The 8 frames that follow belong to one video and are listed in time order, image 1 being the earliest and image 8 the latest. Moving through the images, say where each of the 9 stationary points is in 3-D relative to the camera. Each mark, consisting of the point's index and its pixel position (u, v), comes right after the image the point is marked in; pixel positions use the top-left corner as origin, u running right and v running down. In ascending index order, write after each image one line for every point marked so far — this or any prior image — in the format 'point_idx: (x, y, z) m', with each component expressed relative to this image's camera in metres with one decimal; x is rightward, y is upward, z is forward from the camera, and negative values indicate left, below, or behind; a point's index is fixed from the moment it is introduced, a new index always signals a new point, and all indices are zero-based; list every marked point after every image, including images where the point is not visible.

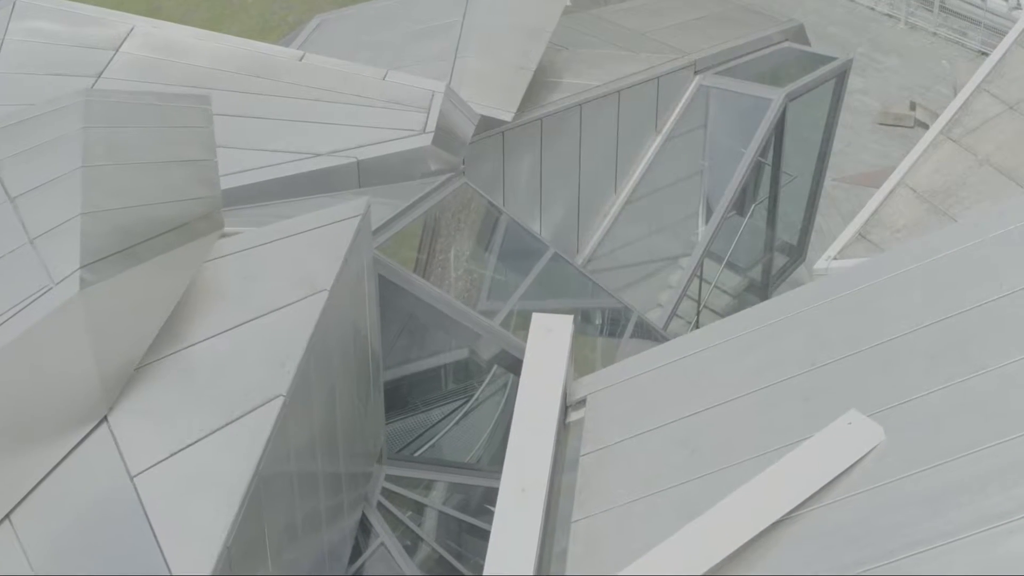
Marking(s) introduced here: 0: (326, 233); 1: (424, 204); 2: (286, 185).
0: (-1.5, +0.4, +8.2) m
1: (-1.0, +0.9, +11.4) m
2: (-2.4, +1.1, +10.8) m
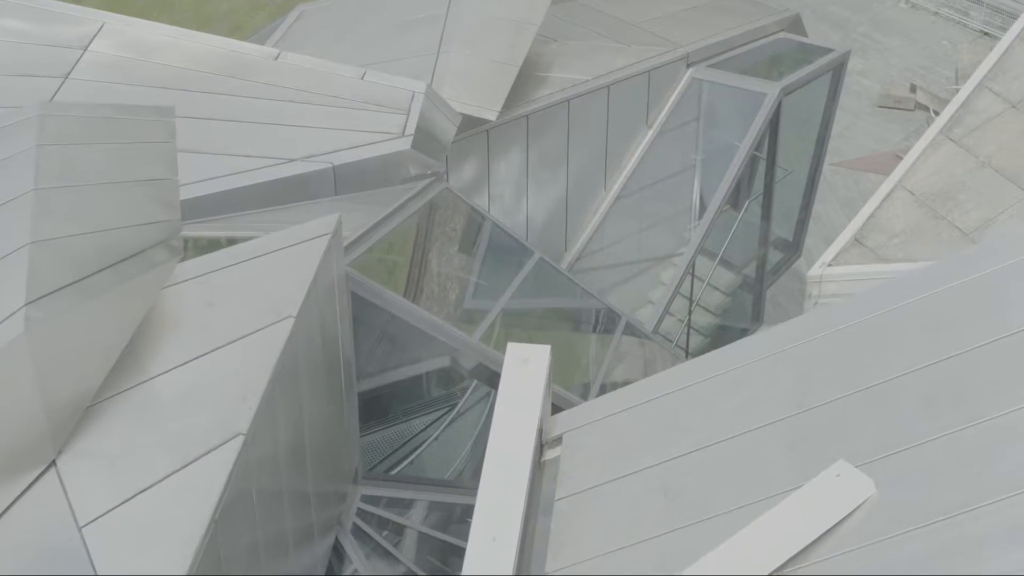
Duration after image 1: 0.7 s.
0: (-1.7, +0.3, +7.9) m
1: (-1.2, +0.8, +11.0) m
2: (-2.6, +1.0, +10.4) m
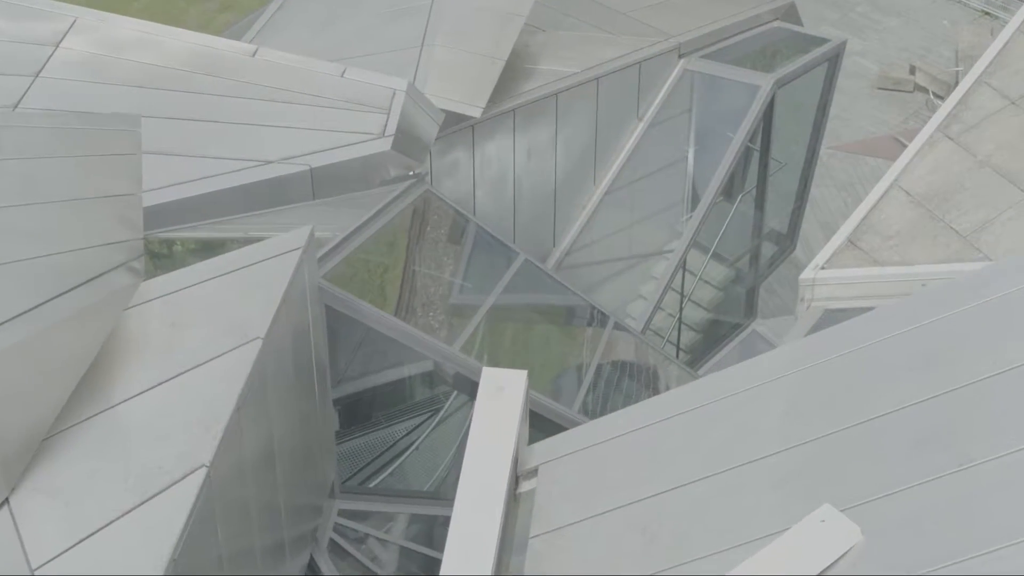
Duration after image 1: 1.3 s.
0: (-1.9, +0.1, +7.6) m
1: (-1.4, +0.7, +10.7) m
2: (-2.7, +0.9, +10.0) m
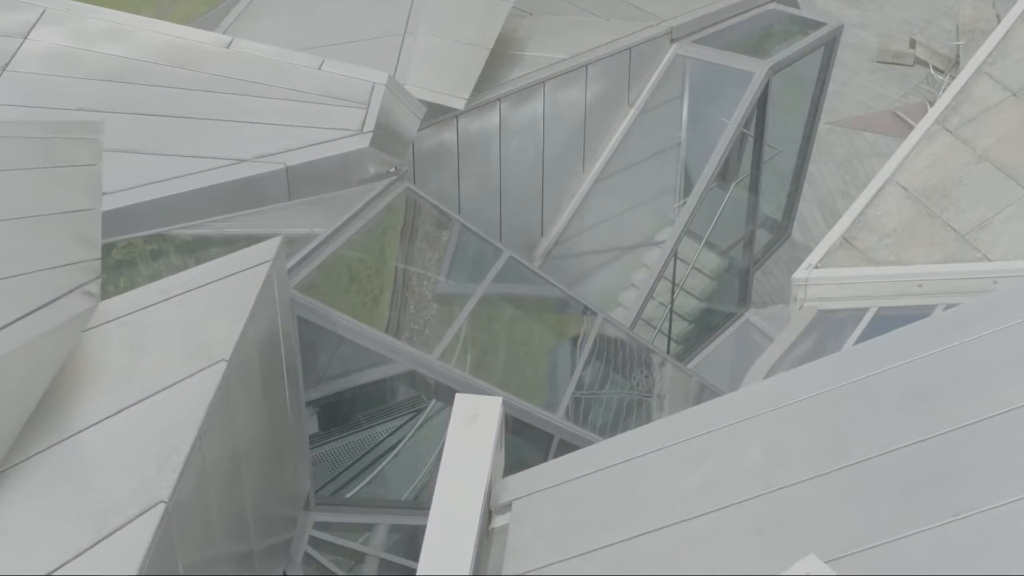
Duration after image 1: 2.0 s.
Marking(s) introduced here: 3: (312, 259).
0: (-2.0, 0.0, +7.2) m
1: (-1.6, +0.7, +10.3) m
2: (-2.9, +0.9, +9.7) m
3: (-1.9, +0.3, +9.8) m
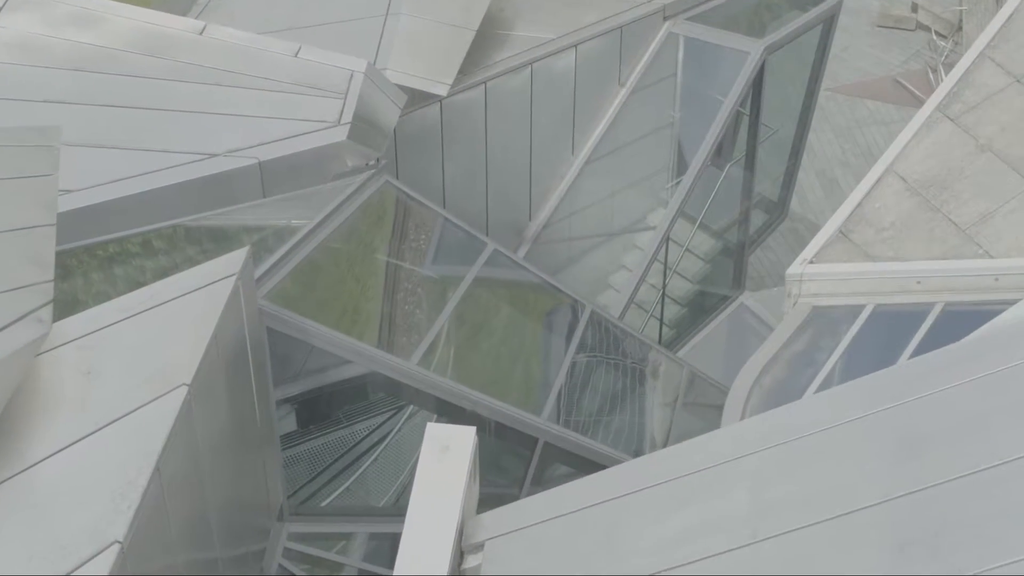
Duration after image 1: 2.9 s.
0: (-2.2, -0.1, +6.9) m
1: (-1.7, +0.7, +9.9) m
2: (-3.1, +0.8, +9.3) m
3: (-2.1, +0.3, +9.5) m
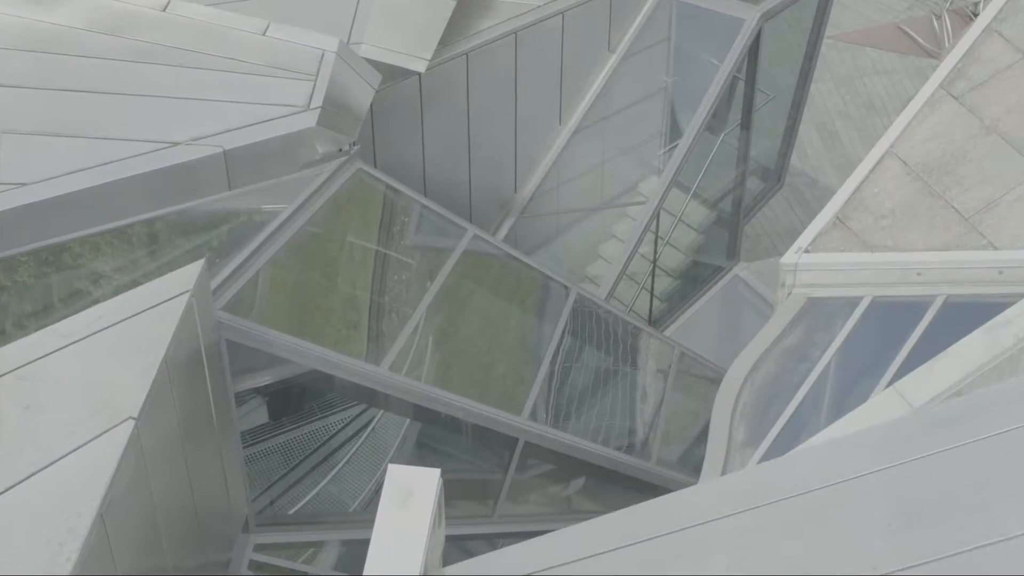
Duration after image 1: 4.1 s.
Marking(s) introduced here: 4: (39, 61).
0: (-2.4, -0.2, +6.5) m
1: (-1.9, +0.8, +9.4) m
2: (-3.2, +0.9, +8.8) m
3: (-2.3, +0.3, +9.0) m
4: (-4.5, +2.1, +9.6) m
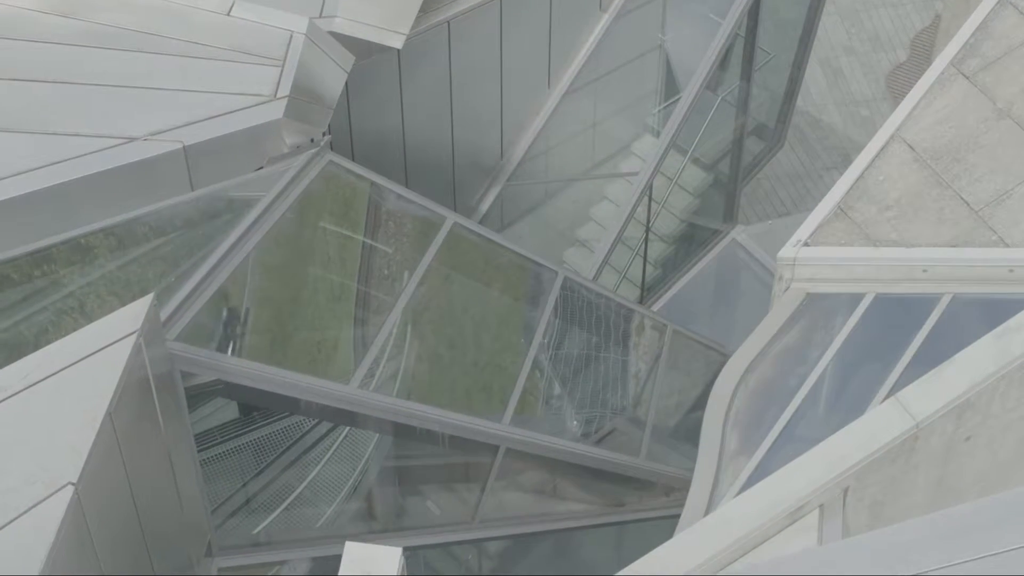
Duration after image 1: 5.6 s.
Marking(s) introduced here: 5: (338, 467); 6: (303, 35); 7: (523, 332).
0: (-2.5, -0.5, +6.0) m
1: (-2.1, +0.8, +8.9) m
2: (-3.4, +0.8, +8.3) m
3: (-2.4, +0.2, +8.5) m
4: (-4.7, +2.1, +8.9) m
5: (-1.6, -1.7, +9.4) m
6: (-1.9, +2.4, +9.3) m
7: (+0.1, -0.5, +11.0) m
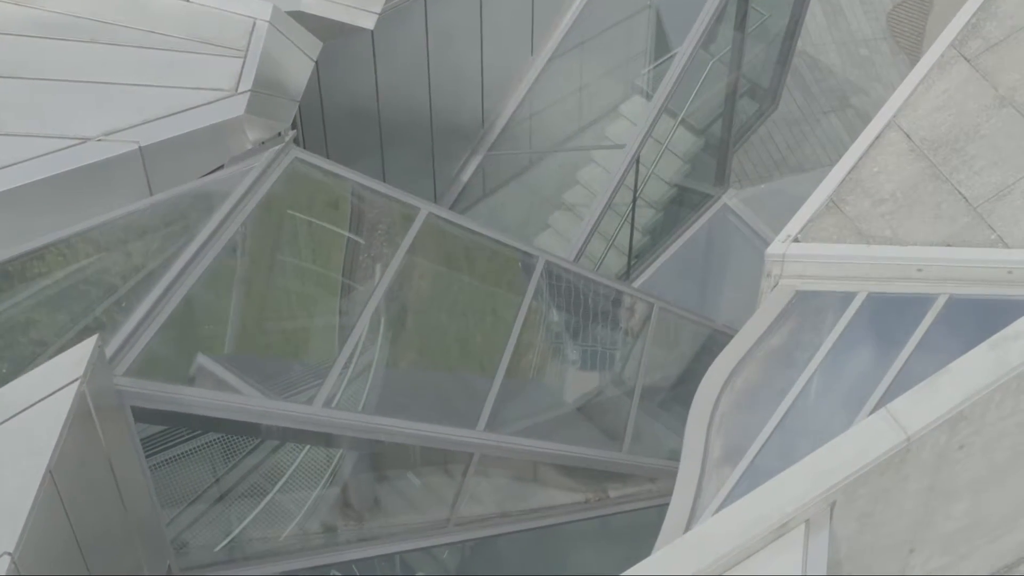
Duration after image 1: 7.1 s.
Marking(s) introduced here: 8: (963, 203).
0: (-2.7, -0.7, +5.7) m
1: (-2.3, +0.7, +8.5) m
2: (-3.6, +0.7, +7.8) m
3: (-2.6, +0.2, +8.1) m
4: (-4.9, +2.1, +8.4) m
5: (-1.7, -1.7, +9.1) m
6: (-2.1, +2.3, +8.8) m
7: (-0.1, -0.3, +10.7) m
8: (+3.9, +0.8, +8.7) m
